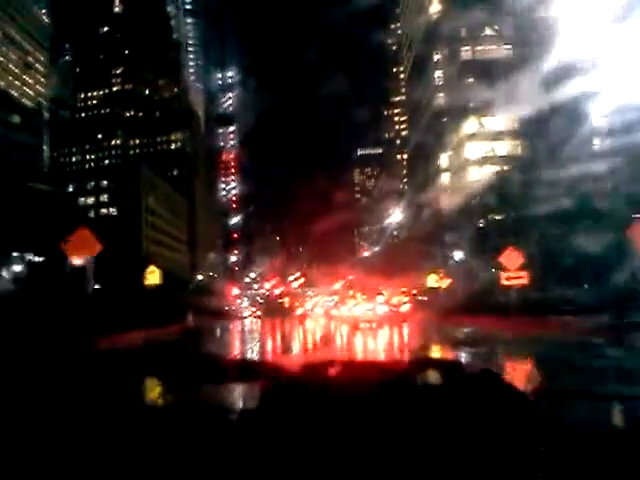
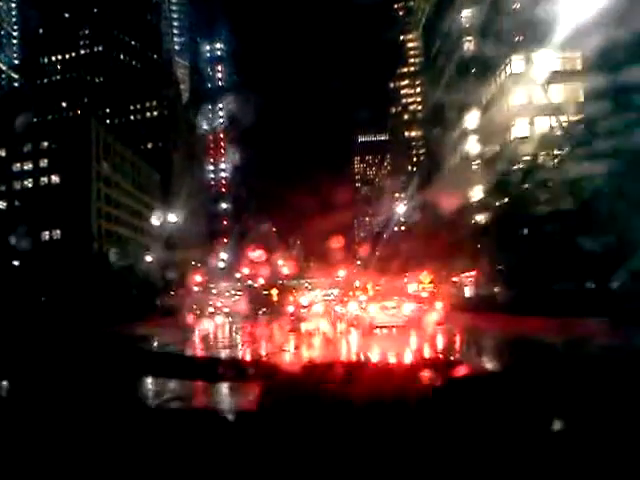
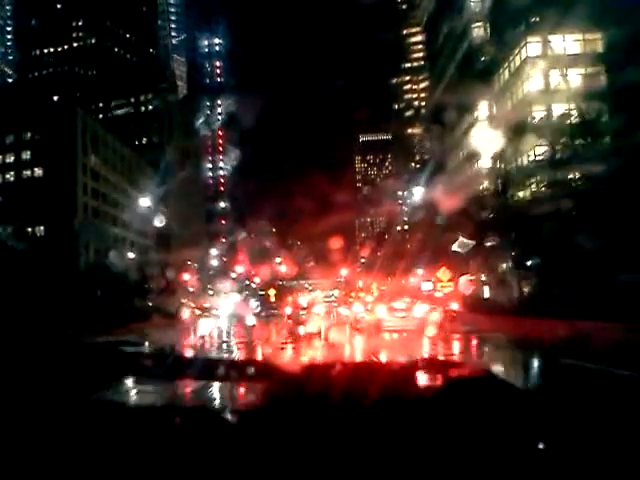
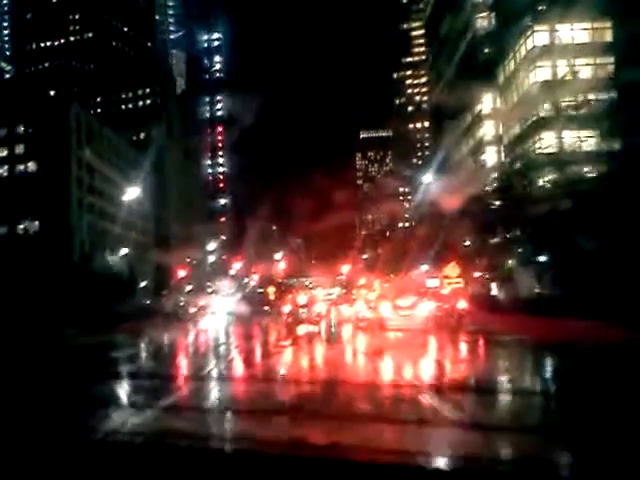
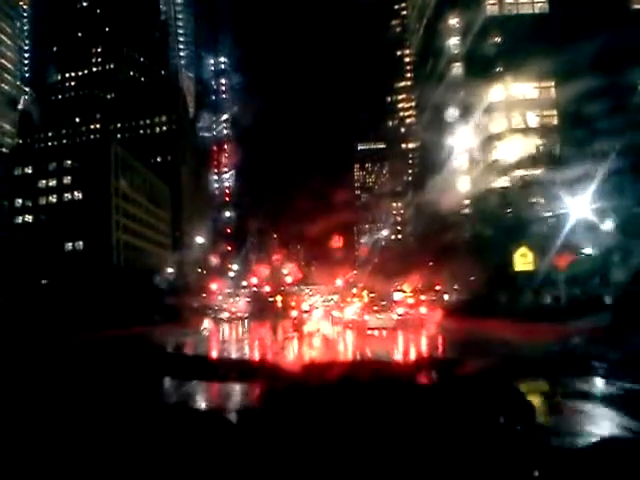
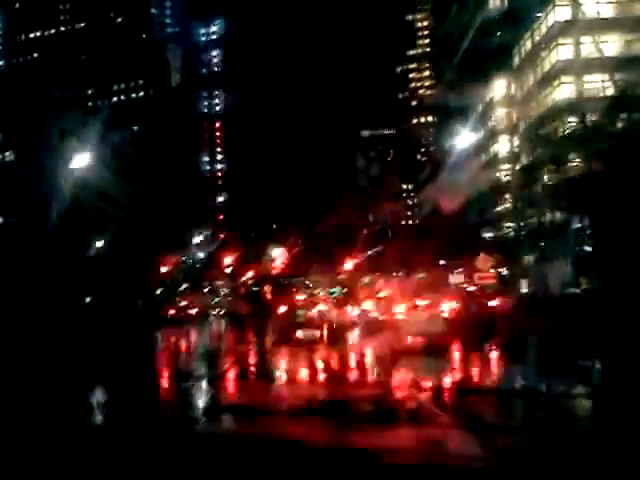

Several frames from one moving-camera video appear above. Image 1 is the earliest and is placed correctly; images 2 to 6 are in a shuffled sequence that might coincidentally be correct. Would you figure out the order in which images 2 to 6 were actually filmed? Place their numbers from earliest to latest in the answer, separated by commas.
5, 2, 3, 4, 6
